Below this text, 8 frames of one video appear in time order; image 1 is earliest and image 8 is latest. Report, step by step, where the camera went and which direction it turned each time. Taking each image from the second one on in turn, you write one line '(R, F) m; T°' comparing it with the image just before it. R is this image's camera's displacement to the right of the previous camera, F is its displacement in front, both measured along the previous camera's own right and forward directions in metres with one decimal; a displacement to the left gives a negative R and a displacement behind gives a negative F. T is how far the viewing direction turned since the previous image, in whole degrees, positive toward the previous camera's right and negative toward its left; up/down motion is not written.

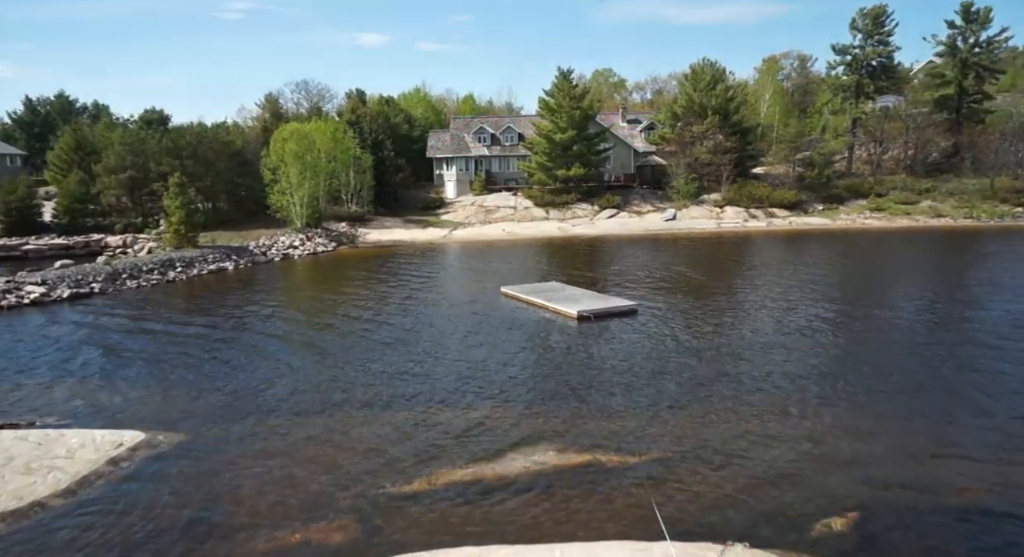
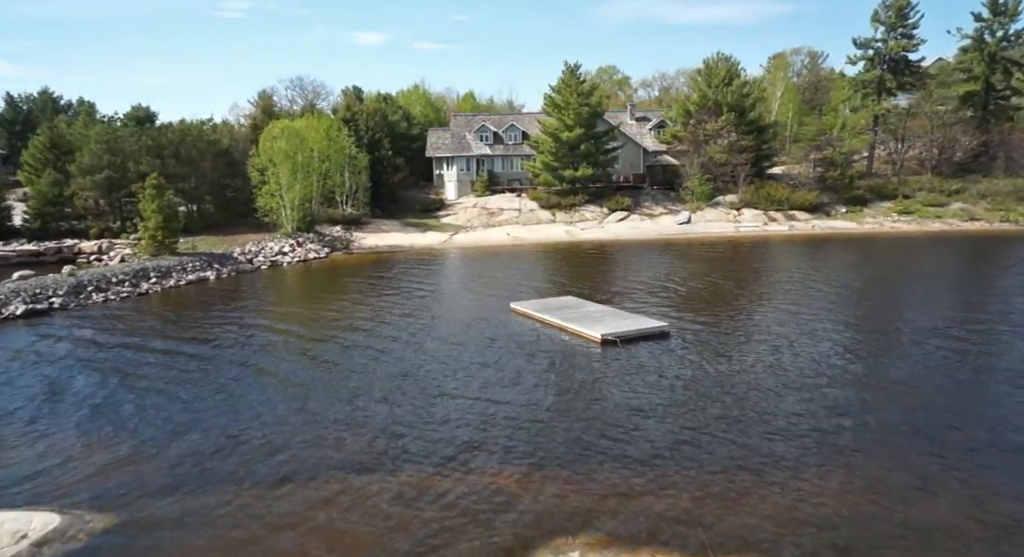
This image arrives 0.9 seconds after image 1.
(-0.5, +3.6) m; 0°
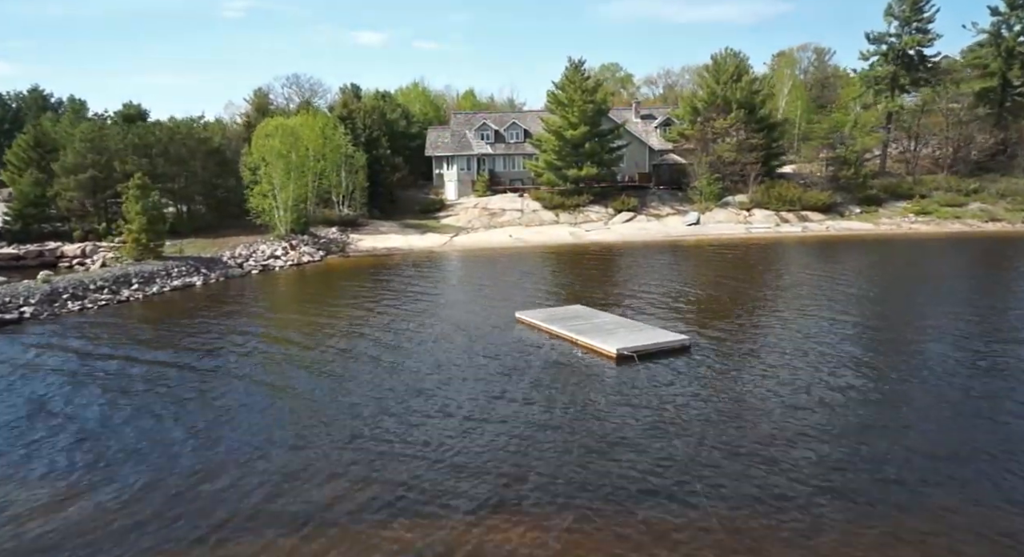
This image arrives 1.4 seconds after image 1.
(-0.2, +2.0) m; 0°
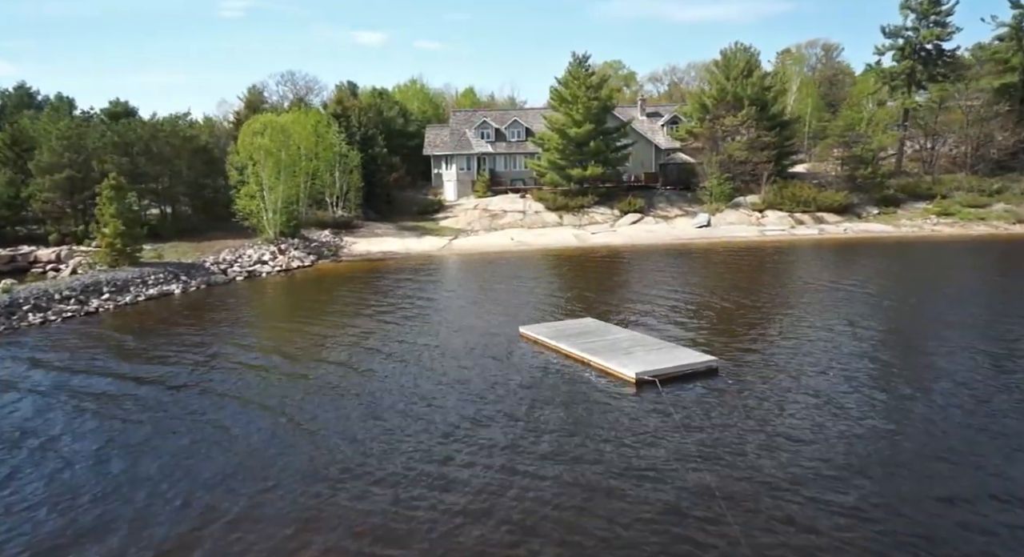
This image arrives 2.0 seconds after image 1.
(-0.1, +2.6) m; 0°
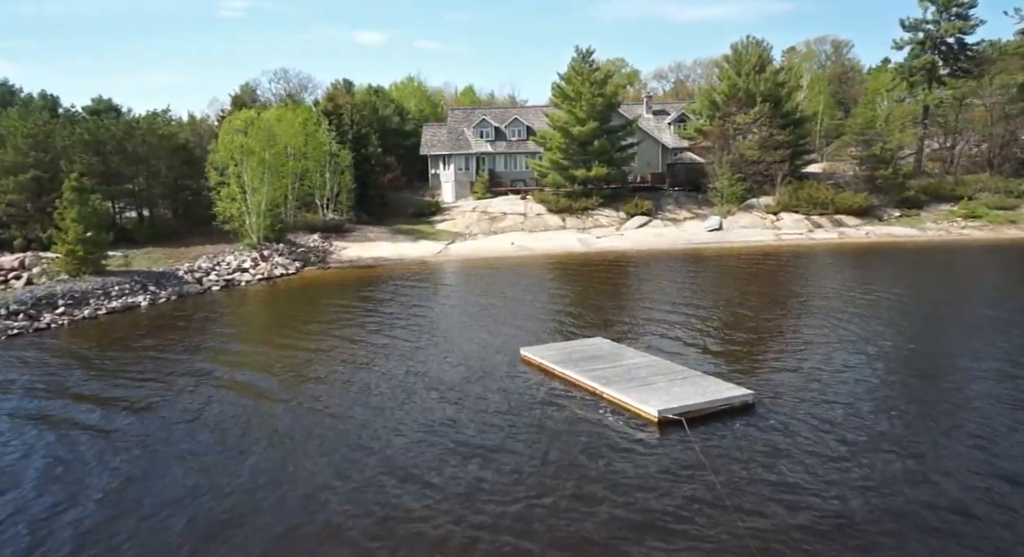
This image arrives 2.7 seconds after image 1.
(0.0, +3.0) m; 0°
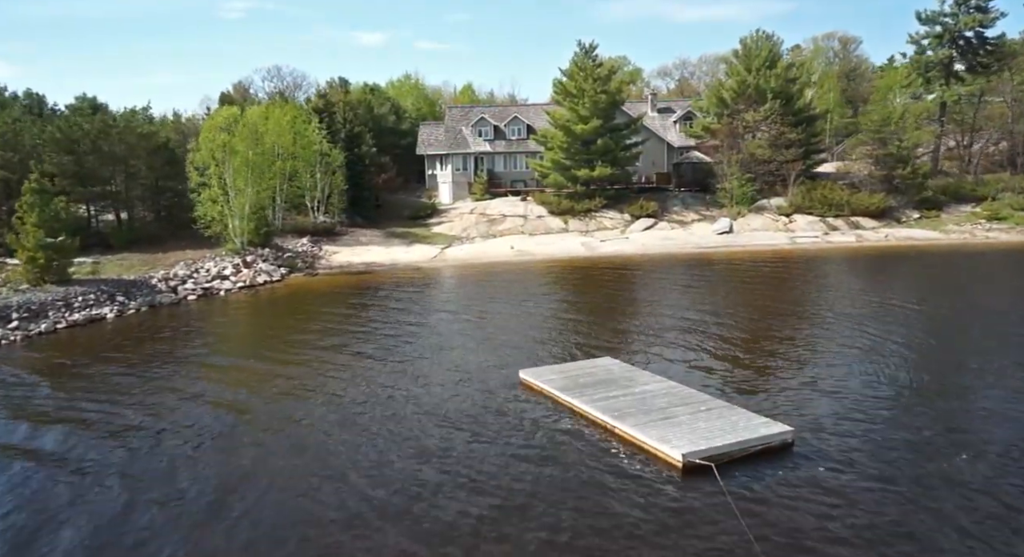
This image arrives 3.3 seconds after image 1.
(+0.1, +2.5) m; 0°
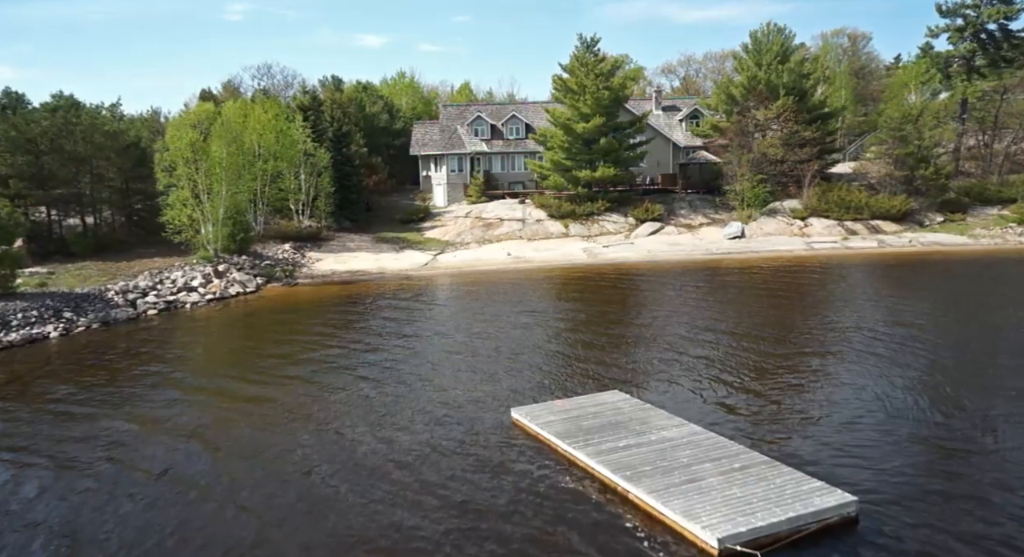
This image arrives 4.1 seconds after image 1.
(+0.2, +3.1) m; 0°
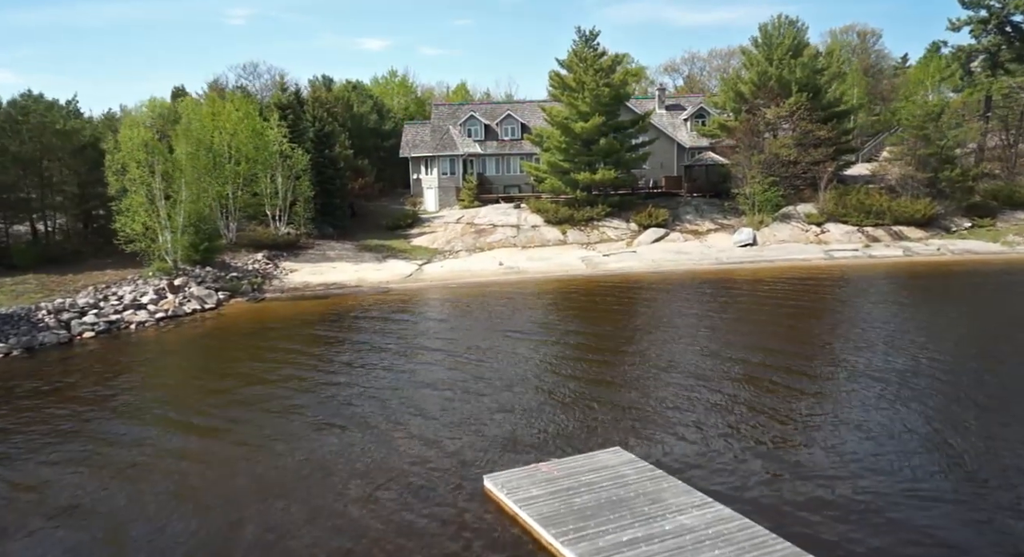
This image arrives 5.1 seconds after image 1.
(+0.5, +3.5) m; 0°
